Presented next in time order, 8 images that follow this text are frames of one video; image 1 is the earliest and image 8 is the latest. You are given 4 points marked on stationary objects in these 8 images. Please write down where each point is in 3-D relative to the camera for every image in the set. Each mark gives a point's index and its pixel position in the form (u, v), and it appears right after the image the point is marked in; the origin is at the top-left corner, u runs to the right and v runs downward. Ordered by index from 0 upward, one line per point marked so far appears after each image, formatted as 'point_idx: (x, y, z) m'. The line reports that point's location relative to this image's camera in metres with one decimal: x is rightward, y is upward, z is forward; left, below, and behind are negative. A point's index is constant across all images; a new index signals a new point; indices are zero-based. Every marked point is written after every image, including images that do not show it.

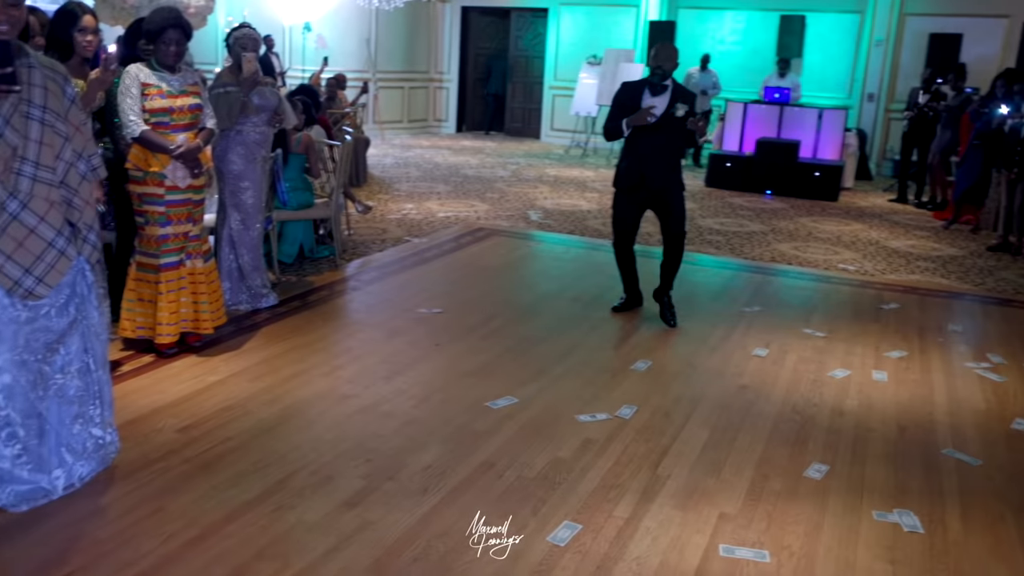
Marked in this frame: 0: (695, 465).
0: (+0.6, -0.6, +3.0) m
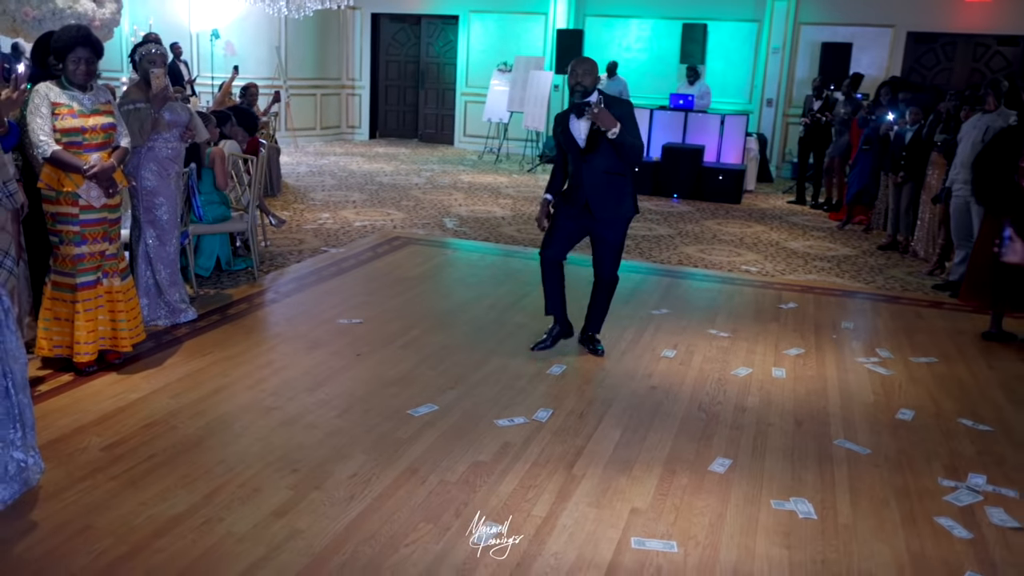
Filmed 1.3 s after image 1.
0: (+0.3, -0.6, +3.1) m
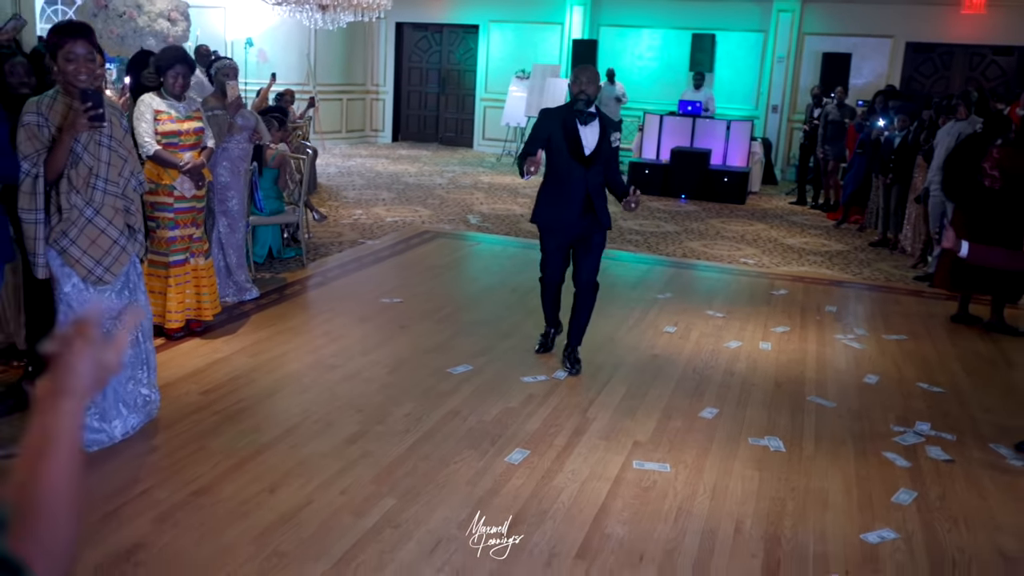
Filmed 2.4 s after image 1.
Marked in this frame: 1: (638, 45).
0: (+0.4, -0.5, +3.8) m
1: (+1.8, +3.5, +13.2) m
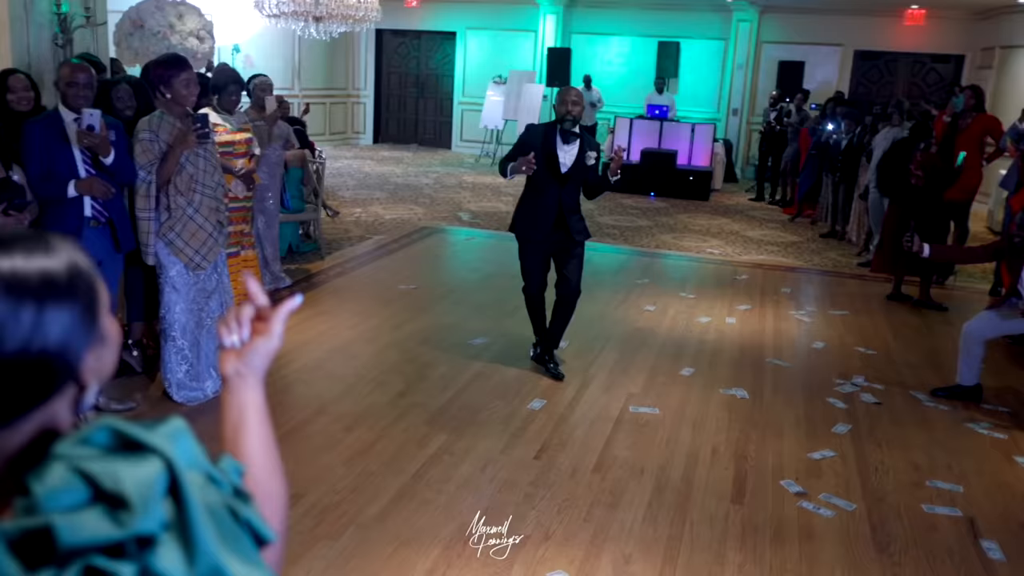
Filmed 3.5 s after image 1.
0: (+0.5, -0.4, +4.6) m
1: (+1.4, +3.6, +14.0) m
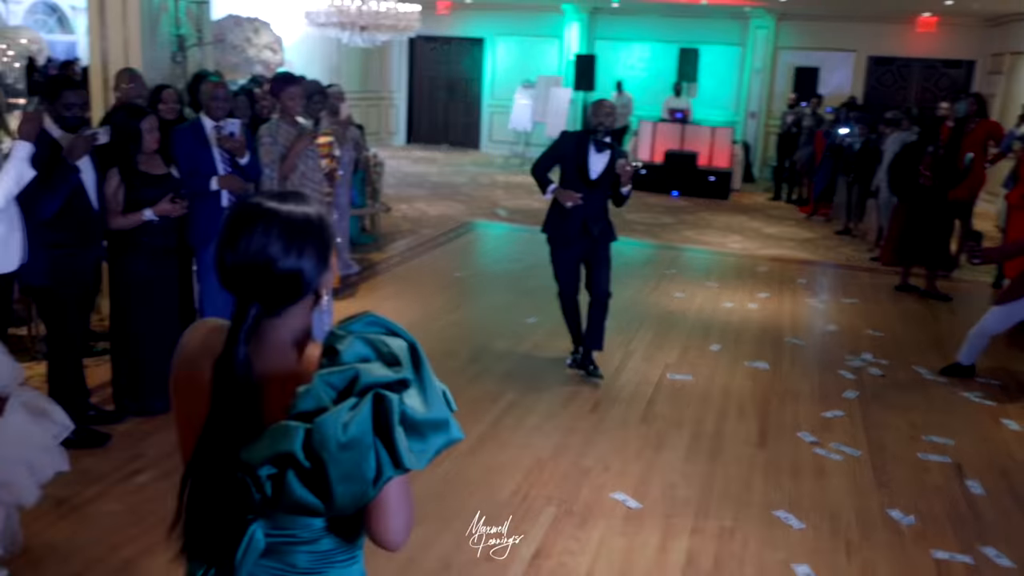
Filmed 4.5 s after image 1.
0: (+0.8, -0.3, +5.3) m
1: (+1.9, +3.7, +14.7) m
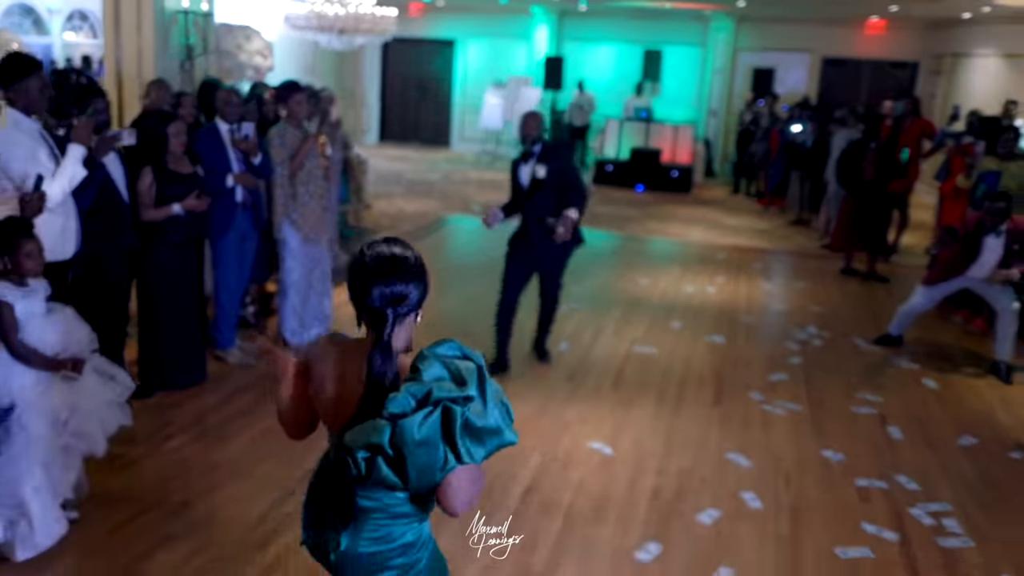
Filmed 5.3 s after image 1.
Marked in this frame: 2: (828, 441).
0: (+0.7, -0.2, +5.8) m
1: (+1.4, +3.8, +15.3) m
2: (+1.4, -0.7, +4.1) m
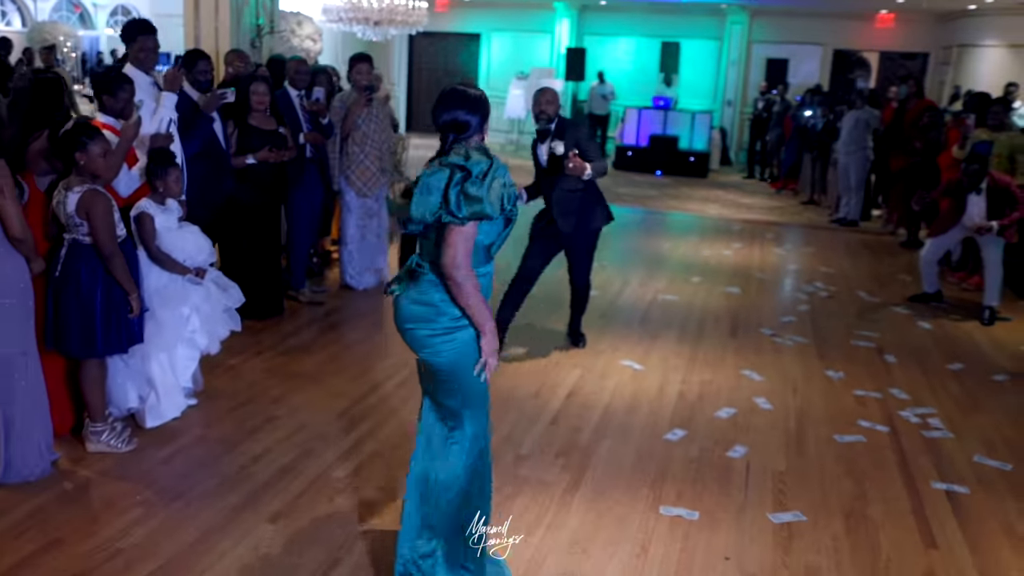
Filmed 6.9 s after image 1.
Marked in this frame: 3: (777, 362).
0: (+0.9, +0.1, +6.4) m
1: (+1.8, +4.1, +15.9) m
2: (+1.6, -0.4, +4.7) m
3: (+1.3, -0.4, +4.7) m
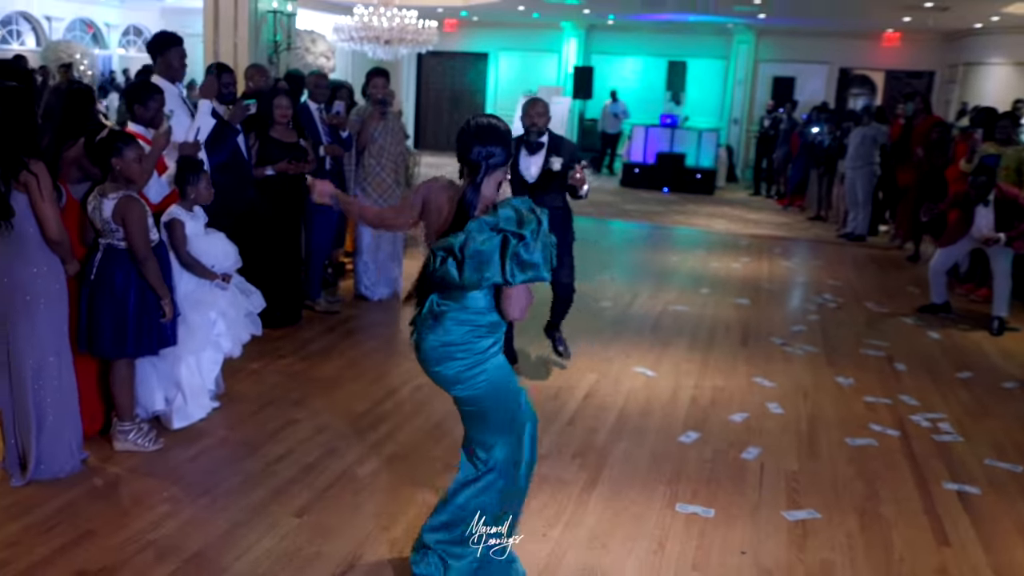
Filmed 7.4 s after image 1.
0: (+1.0, 0.0, +6.5) m
1: (+1.9, +3.8, +16.0) m
2: (+1.7, -0.4, +4.8) m
3: (+1.4, -0.4, +4.7) m
